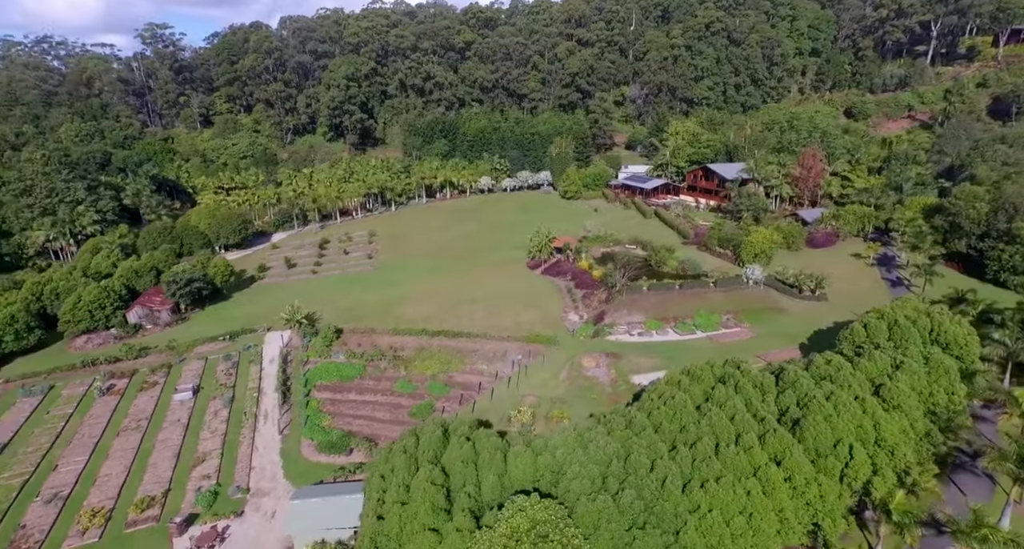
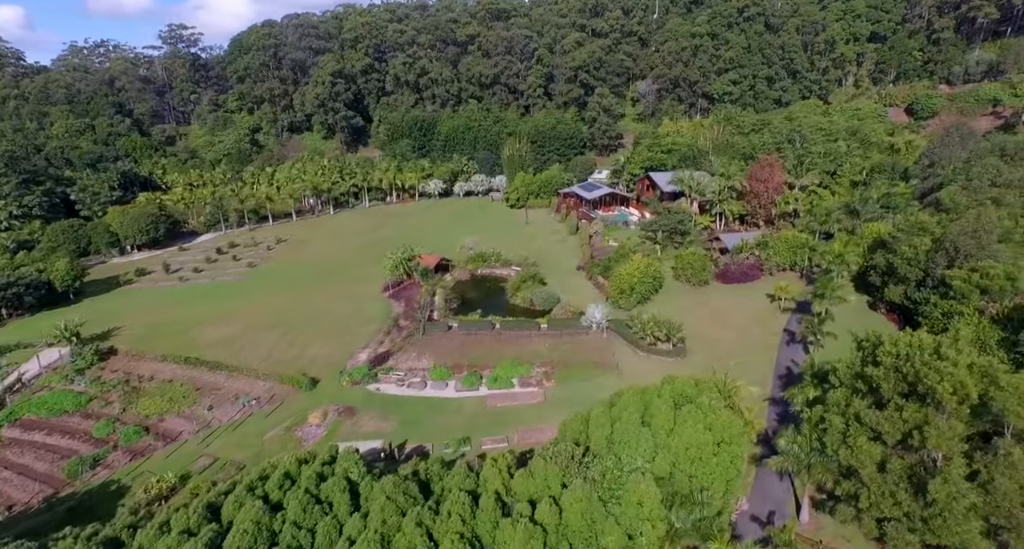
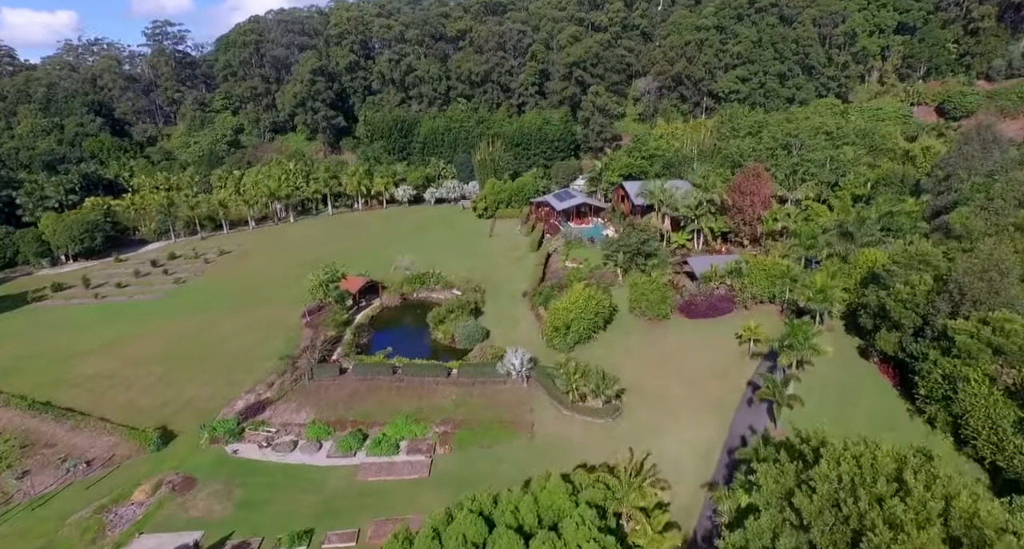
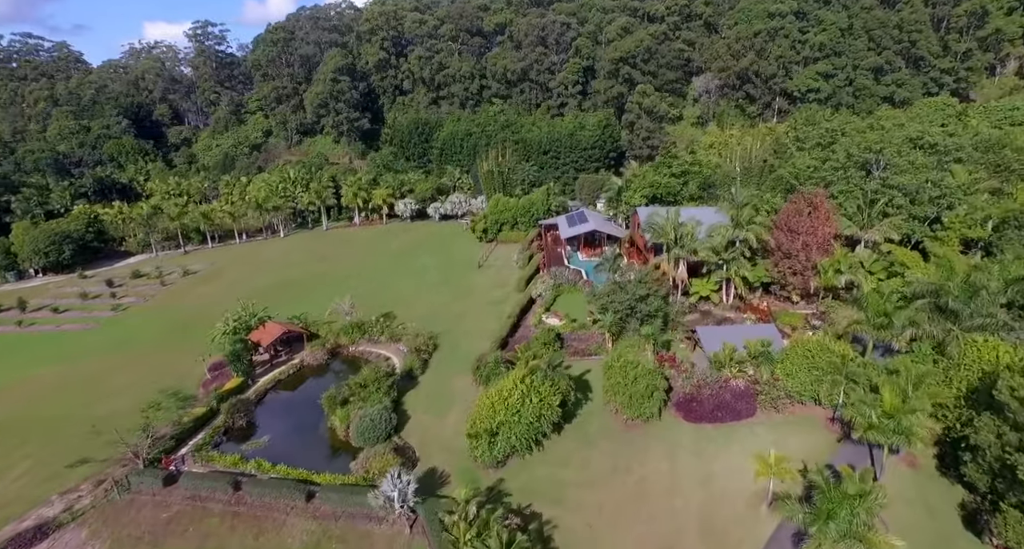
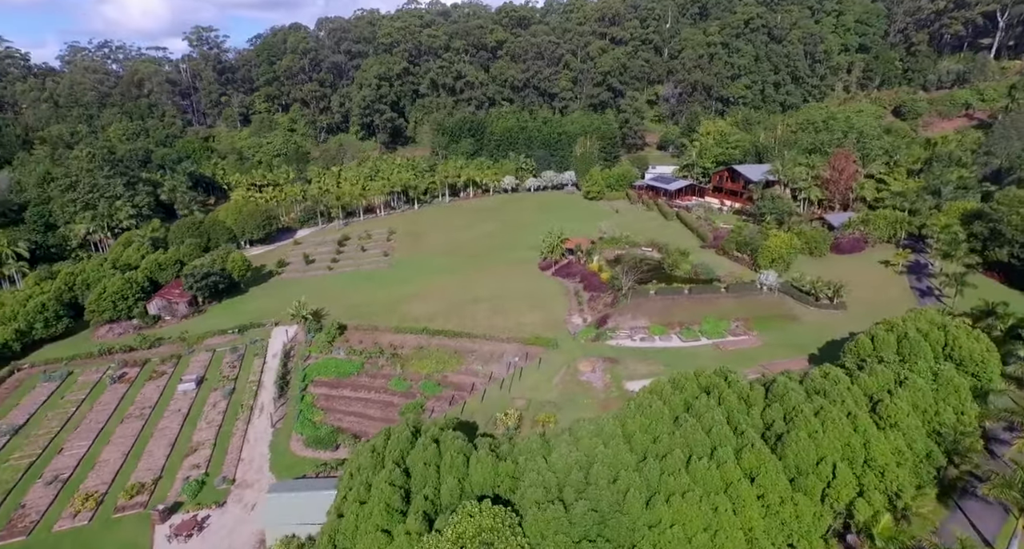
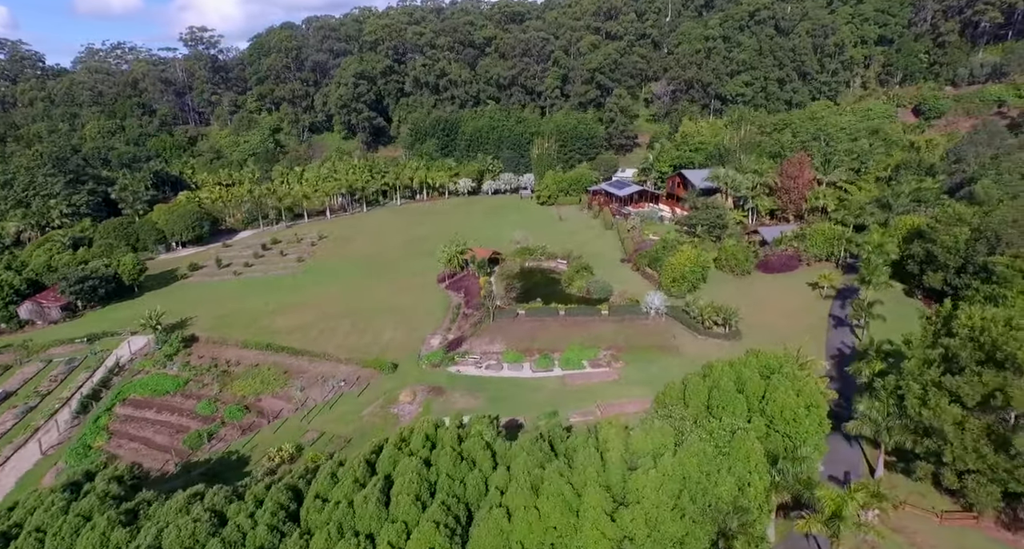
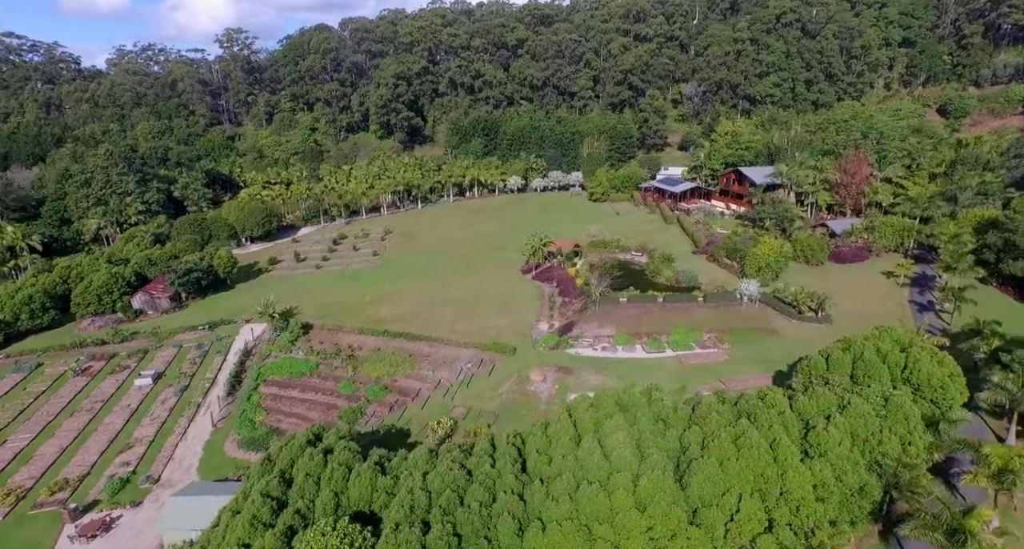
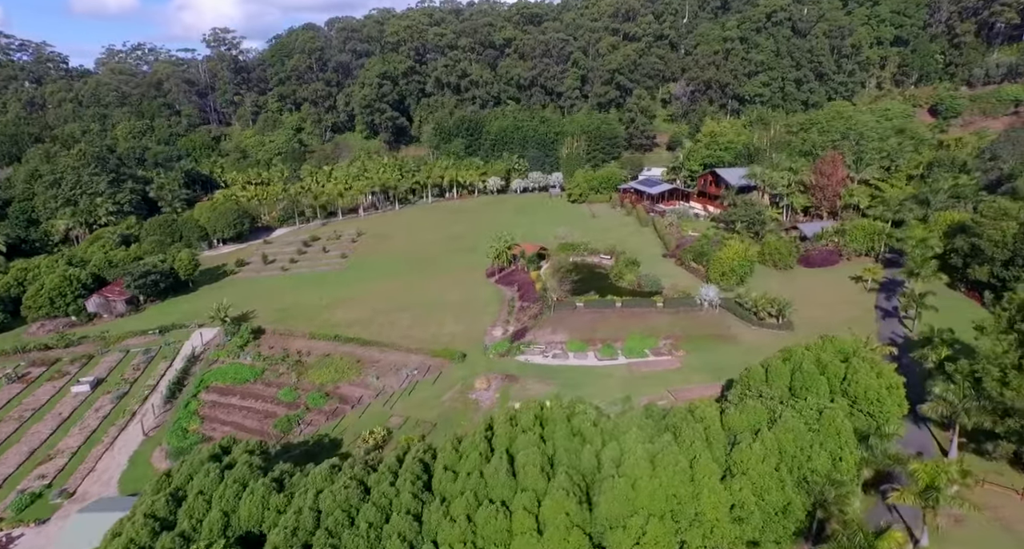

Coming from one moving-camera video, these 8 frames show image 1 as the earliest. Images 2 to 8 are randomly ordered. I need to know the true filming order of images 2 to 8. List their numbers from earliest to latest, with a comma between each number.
5, 7, 8, 6, 2, 3, 4
